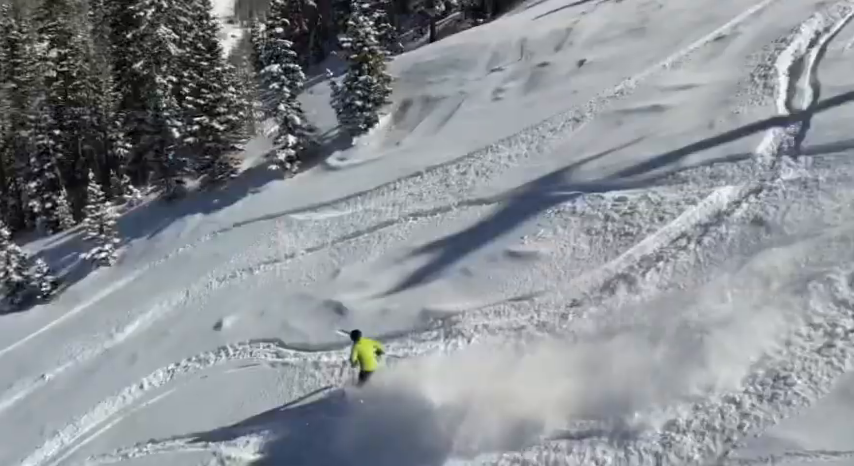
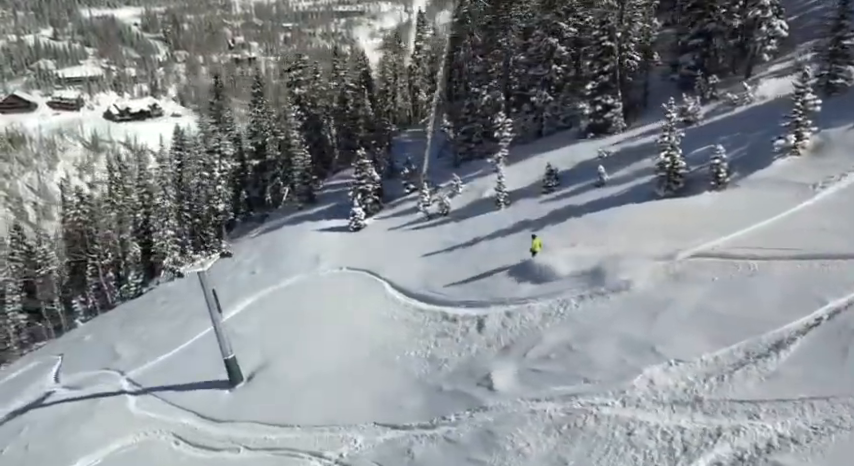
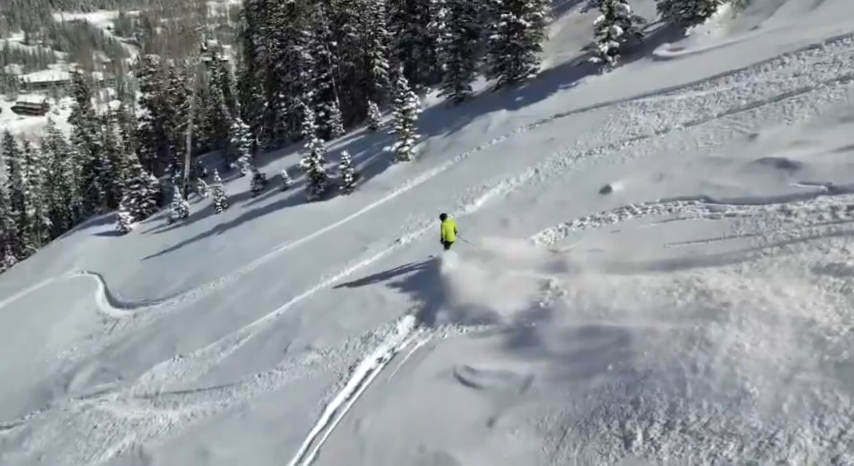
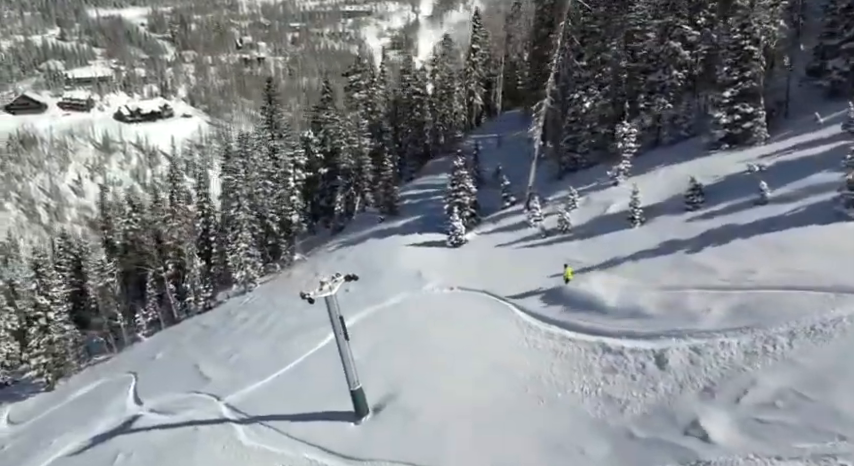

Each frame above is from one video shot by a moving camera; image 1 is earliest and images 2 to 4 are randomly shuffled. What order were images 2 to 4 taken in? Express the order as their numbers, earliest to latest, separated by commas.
3, 2, 4
